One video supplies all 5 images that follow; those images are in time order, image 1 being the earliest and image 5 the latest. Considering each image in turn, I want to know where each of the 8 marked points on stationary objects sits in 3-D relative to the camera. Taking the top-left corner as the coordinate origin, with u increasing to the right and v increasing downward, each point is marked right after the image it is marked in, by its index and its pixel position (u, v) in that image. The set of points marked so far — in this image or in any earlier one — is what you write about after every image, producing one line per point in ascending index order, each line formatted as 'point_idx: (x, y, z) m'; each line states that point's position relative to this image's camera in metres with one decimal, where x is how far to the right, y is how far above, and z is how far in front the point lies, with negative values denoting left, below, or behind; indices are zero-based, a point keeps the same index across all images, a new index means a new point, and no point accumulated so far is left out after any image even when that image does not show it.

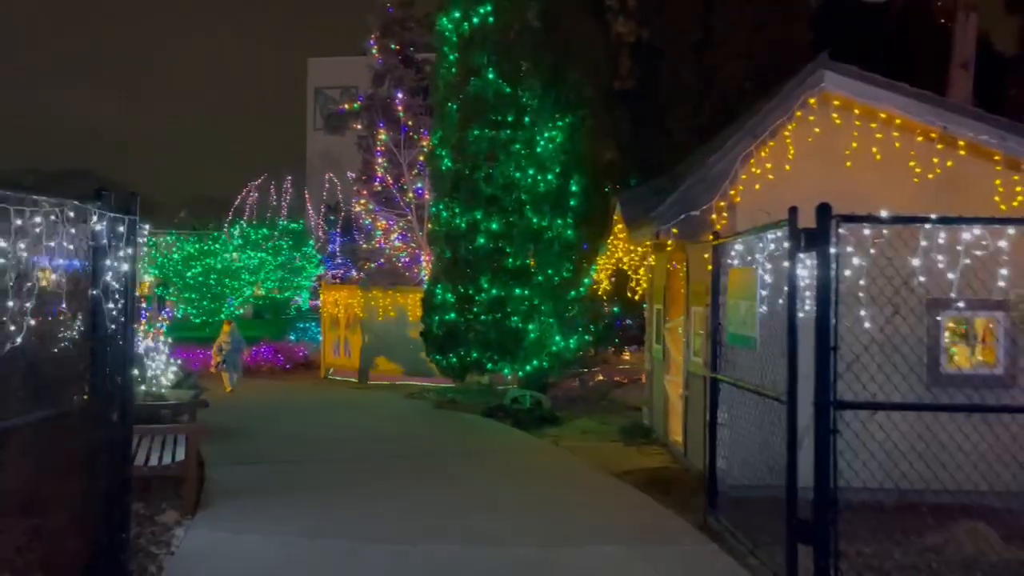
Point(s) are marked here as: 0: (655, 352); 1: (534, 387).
0: (+2.2, -1.0, +12.5) m
1: (+0.4, -1.8, +14.5) m
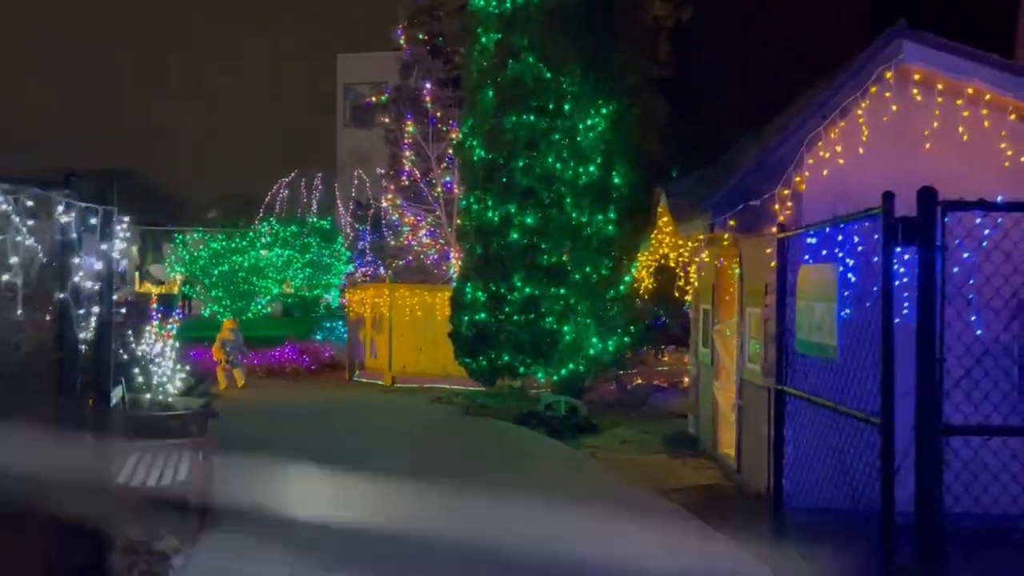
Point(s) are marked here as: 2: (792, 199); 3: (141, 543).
0: (+2.7, -1.0, +11.5) m
1: (+1.0, -1.7, +13.6) m
2: (+2.7, +0.8, +7.8) m
3: (-3.1, -2.1, +6.8) m
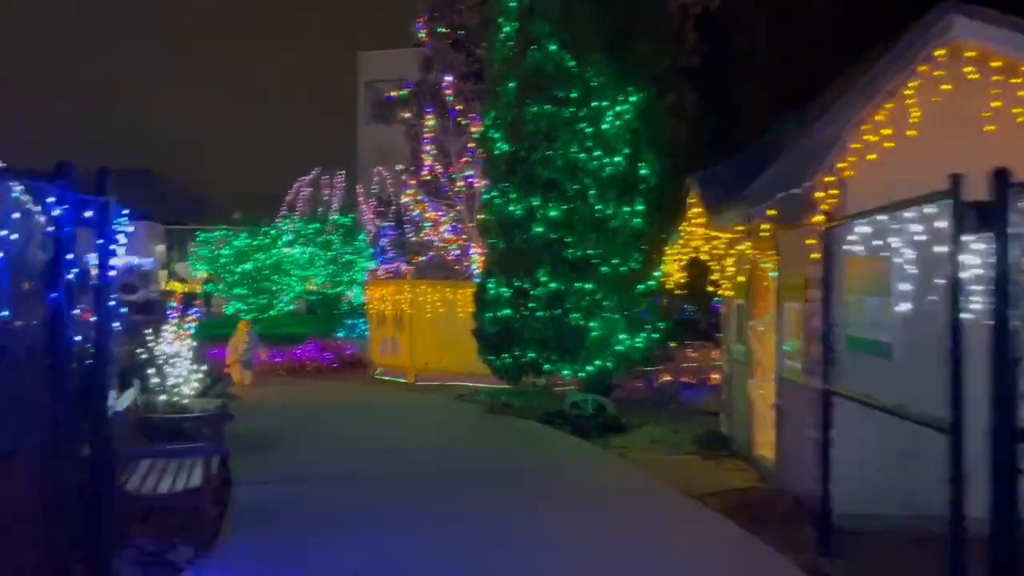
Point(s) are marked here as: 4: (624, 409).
0: (+3.0, -0.9, +11.1) m
1: (+1.4, -1.7, +13.2) m
2: (+2.9, +0.9, +7.3) m
3: (-2.9, -2.1, +6.5) m
4: (+1.9, -2.0, +13.6) m
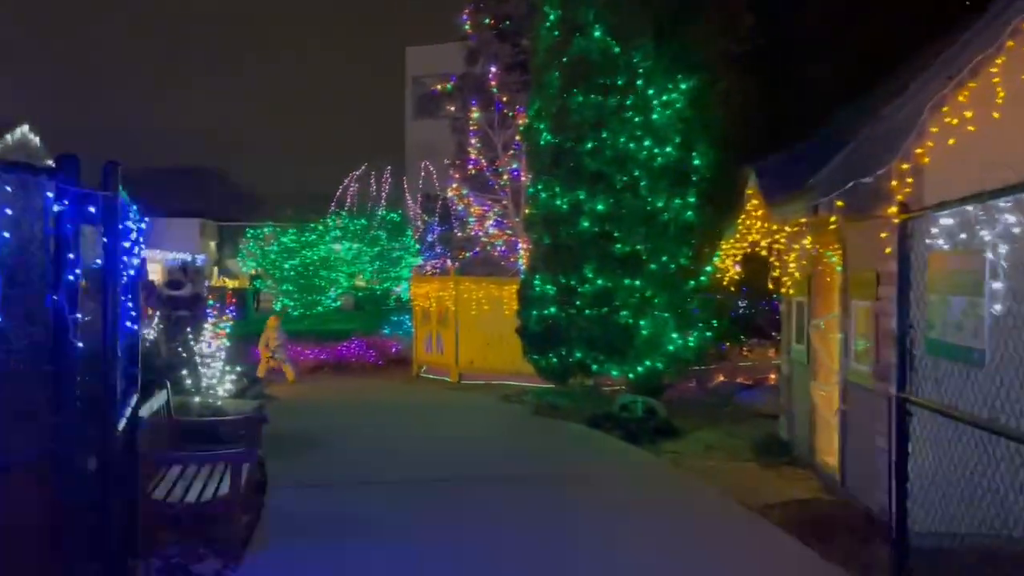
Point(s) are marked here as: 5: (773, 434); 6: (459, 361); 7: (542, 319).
0: (+3.6, -0.8, +10.4) m
1: (+2.1, -1.6, +12.6) m
2: (+3.3, +0.9, +6.6) m
3: (-2.5, -2.1, +6.3) m
4: (+2.6, -2.0, +13.0) m
5: (+3.6, -2.0, +11.3) m
6: (-1.1, -1.5, +16.8) m
7: (+0.5, -0.5, +13.0) m
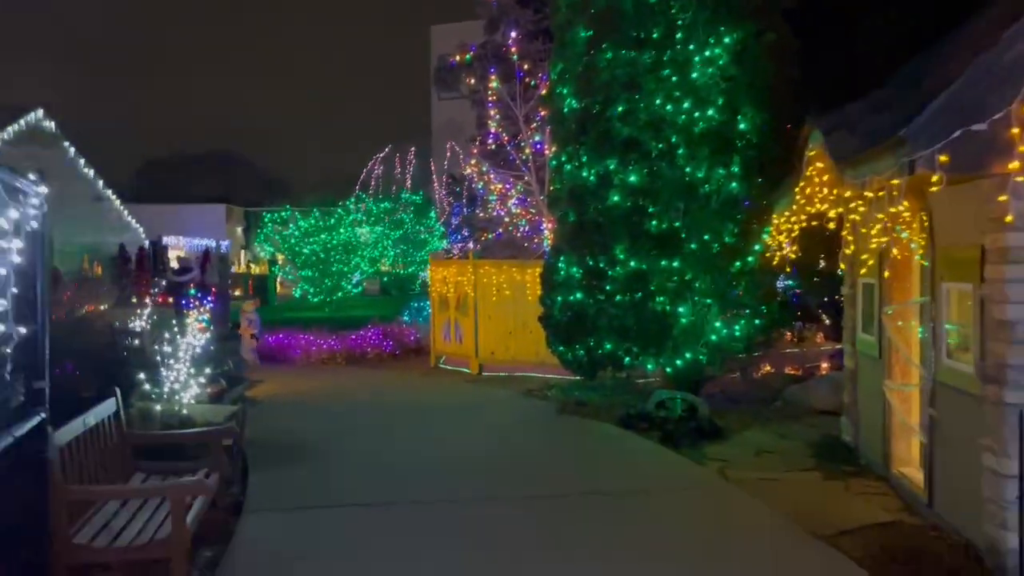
0: (+3.8, -0.6, +8.9) m
1: (+2.4, -1.4, +11.2) m
2: (+3.3, +1.1, +5.1) m
3: (-2.5, -2.1, +5.0) m
4: (+2.9, -1.7, +11.6) m
5: (+3.9, -1.8, +9.8) m
6: (-0.6, -1.2, +15.5) m
7: (+0.8, -0.2, +11.7) m
